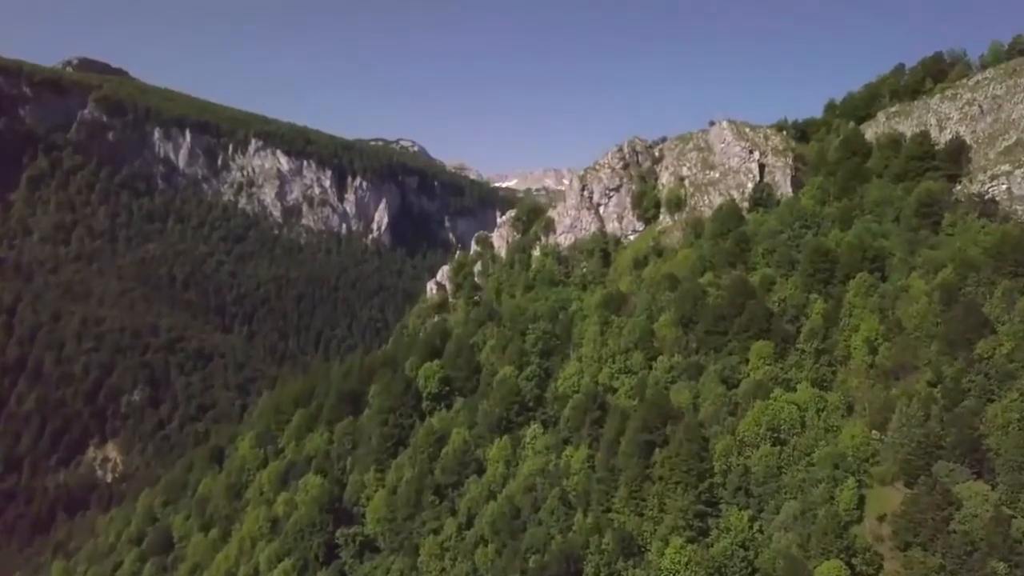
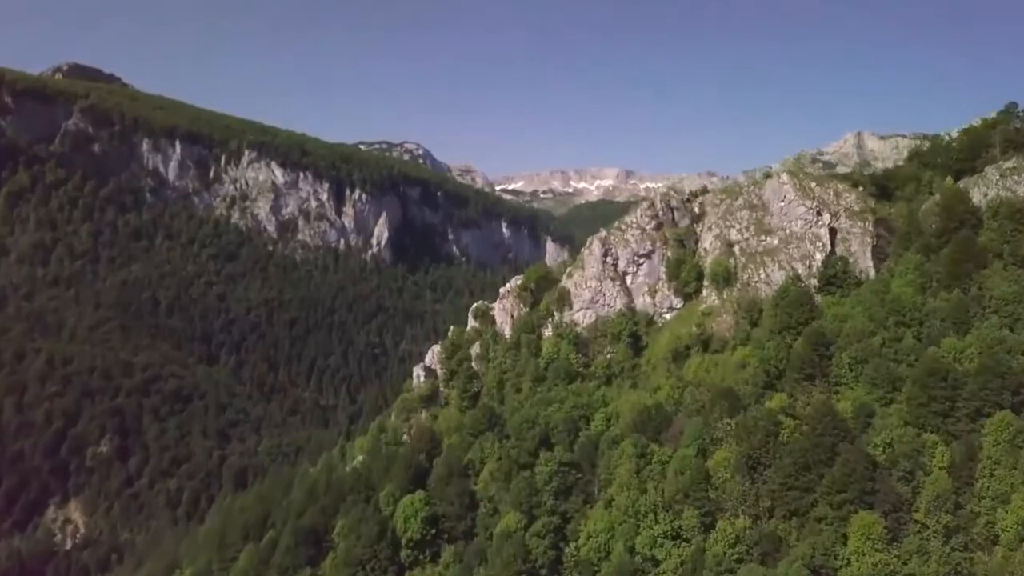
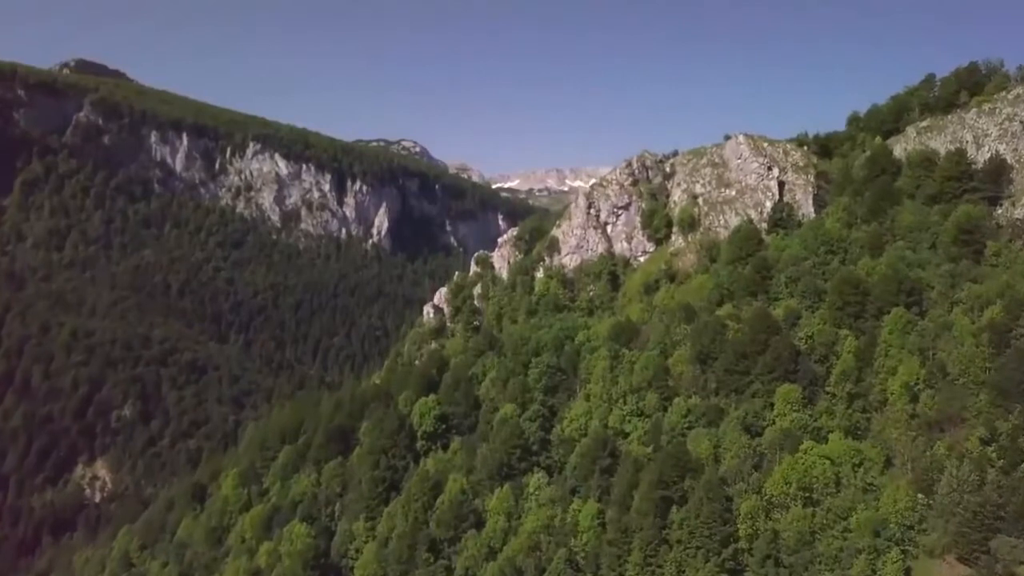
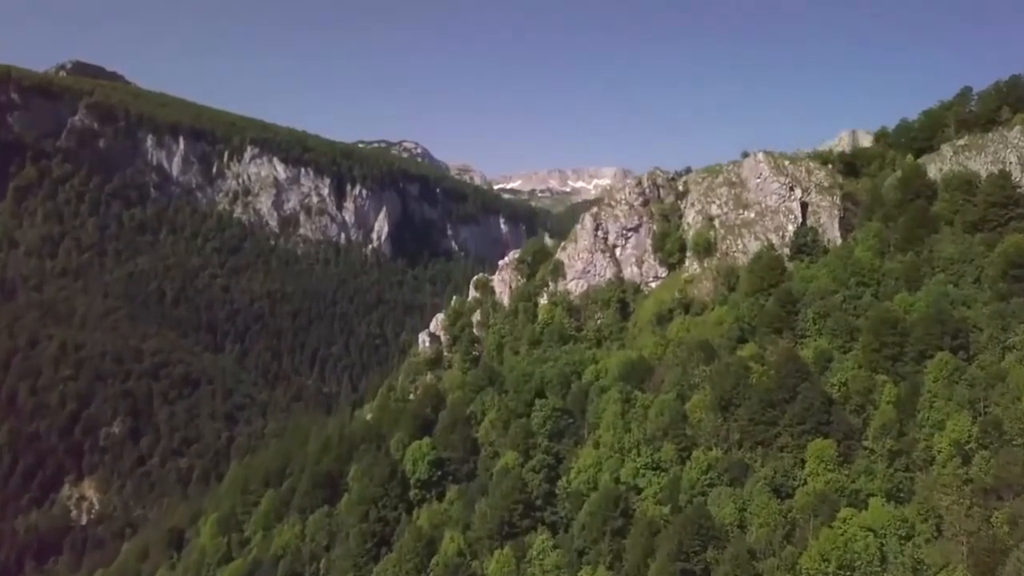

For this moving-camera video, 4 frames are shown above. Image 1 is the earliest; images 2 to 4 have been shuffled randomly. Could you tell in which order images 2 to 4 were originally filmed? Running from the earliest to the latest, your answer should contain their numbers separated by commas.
3, 4, 2
